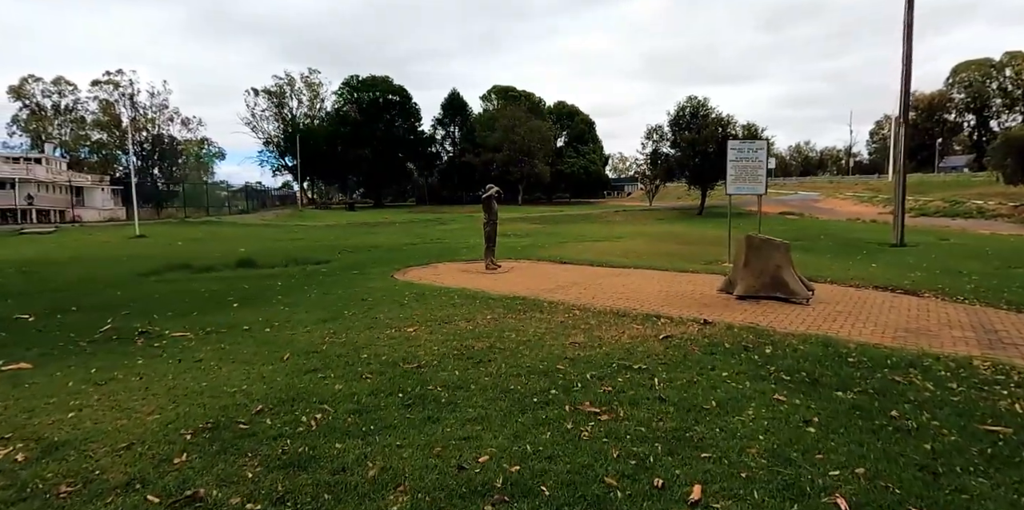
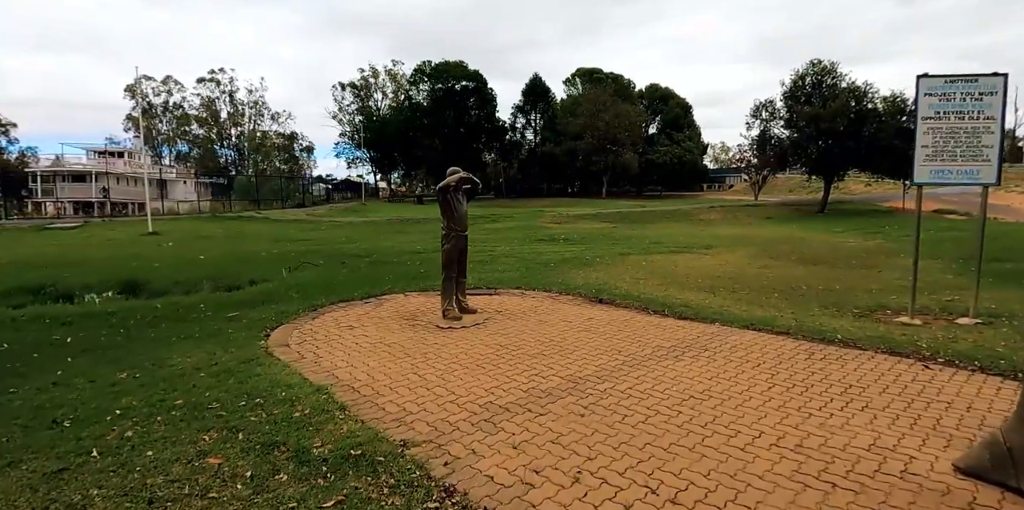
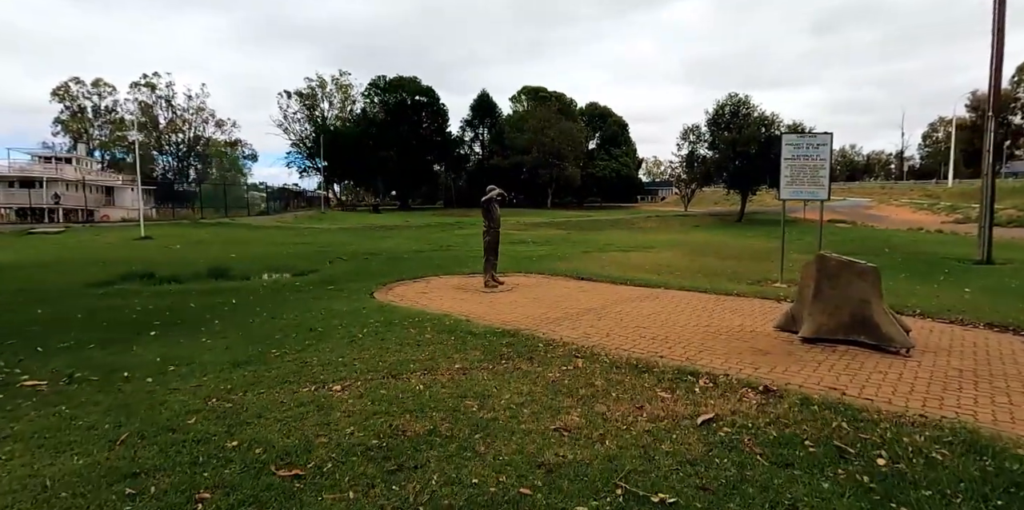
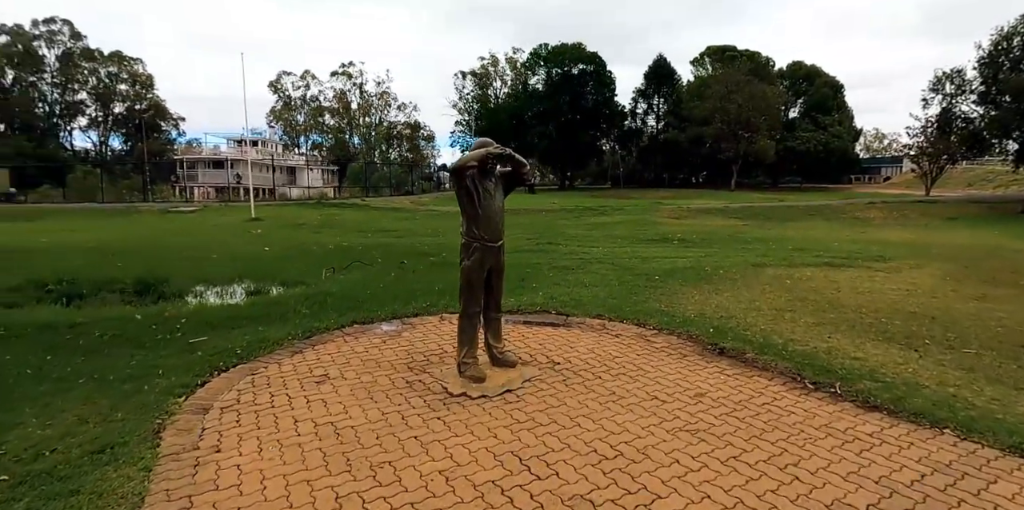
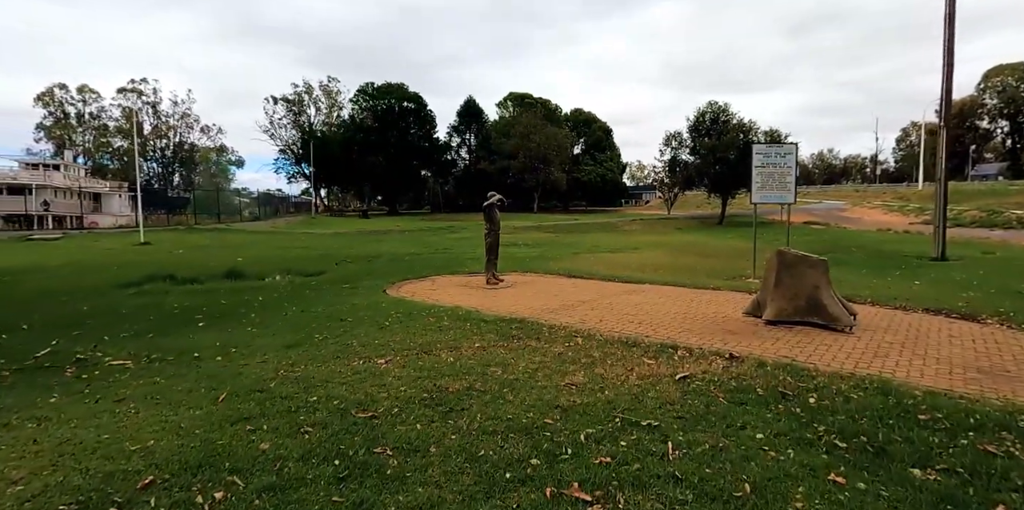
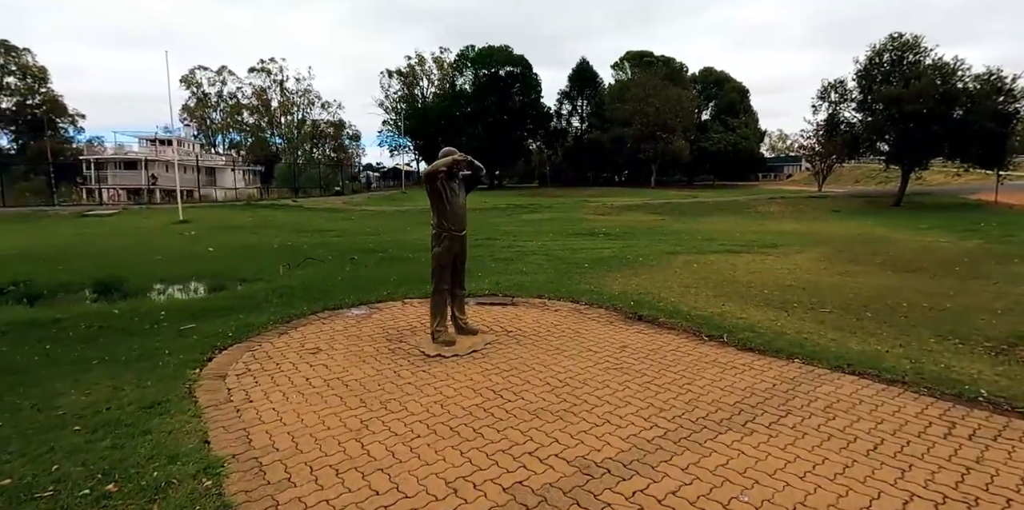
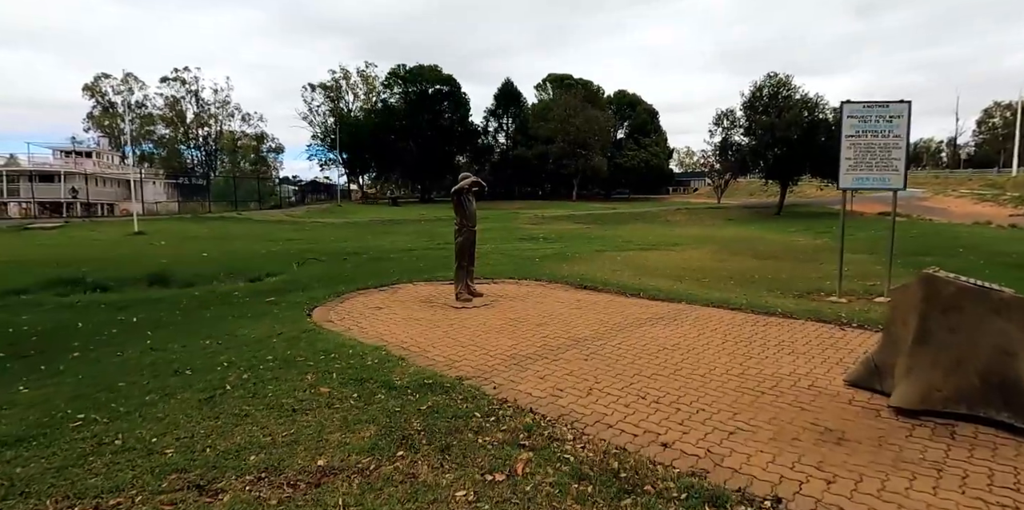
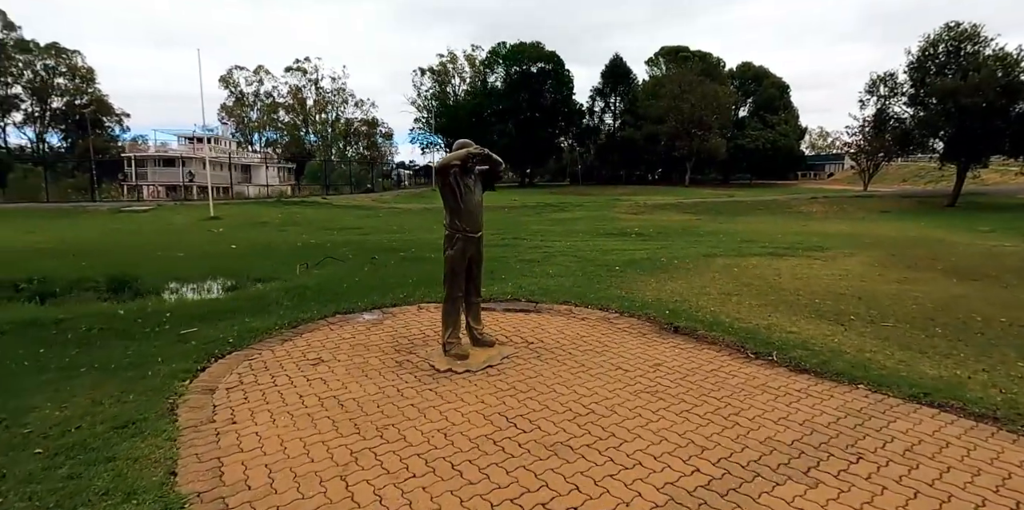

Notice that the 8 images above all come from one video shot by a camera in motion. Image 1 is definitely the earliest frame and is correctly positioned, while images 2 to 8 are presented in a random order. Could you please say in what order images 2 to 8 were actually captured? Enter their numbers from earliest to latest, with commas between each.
5, 3, 7, 2, 6, 8, 4
